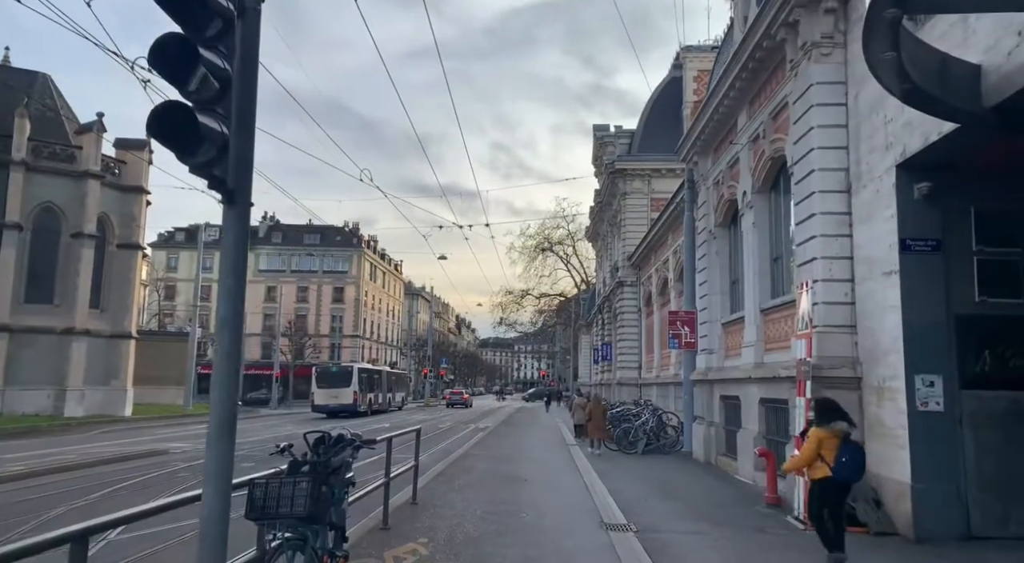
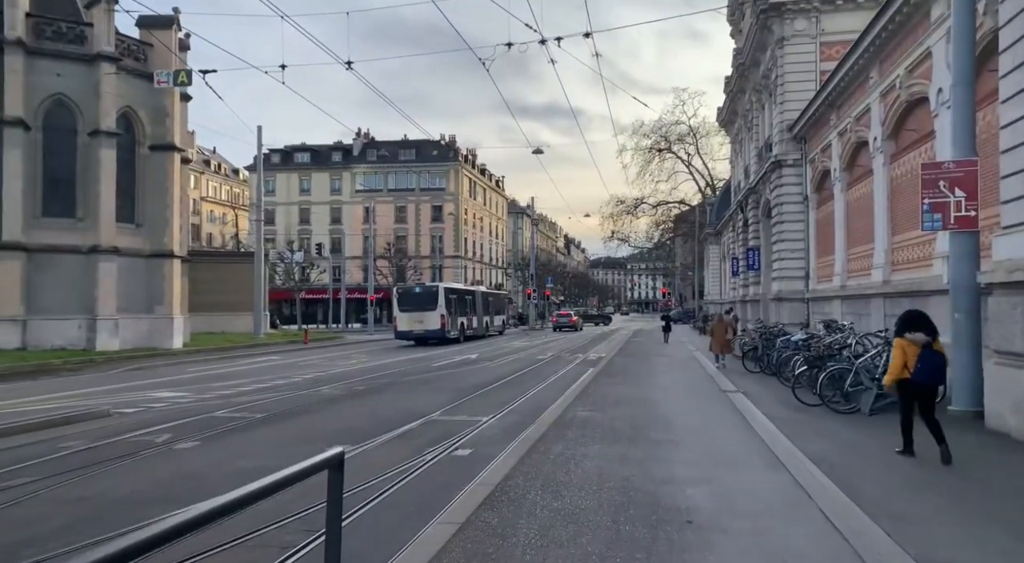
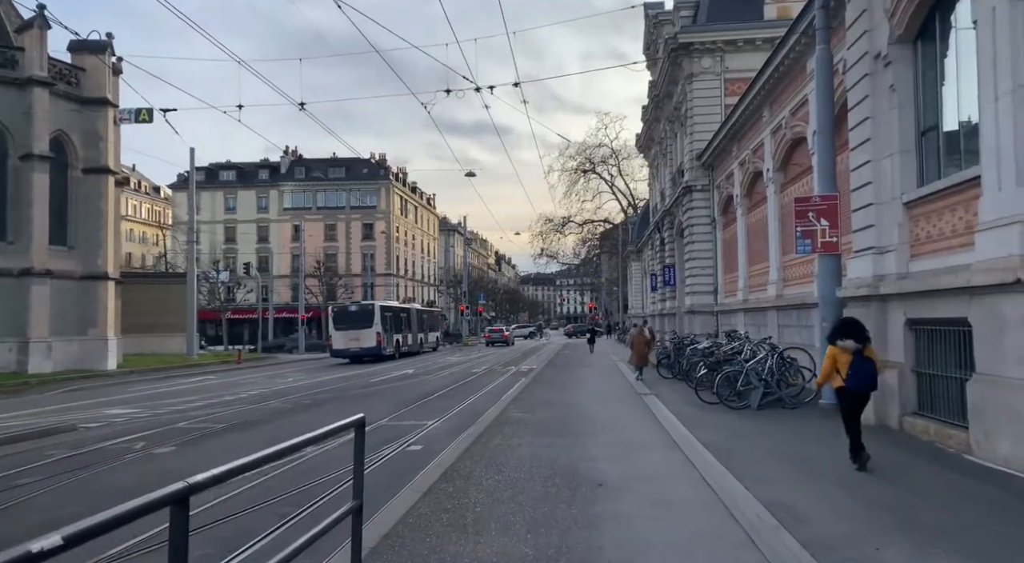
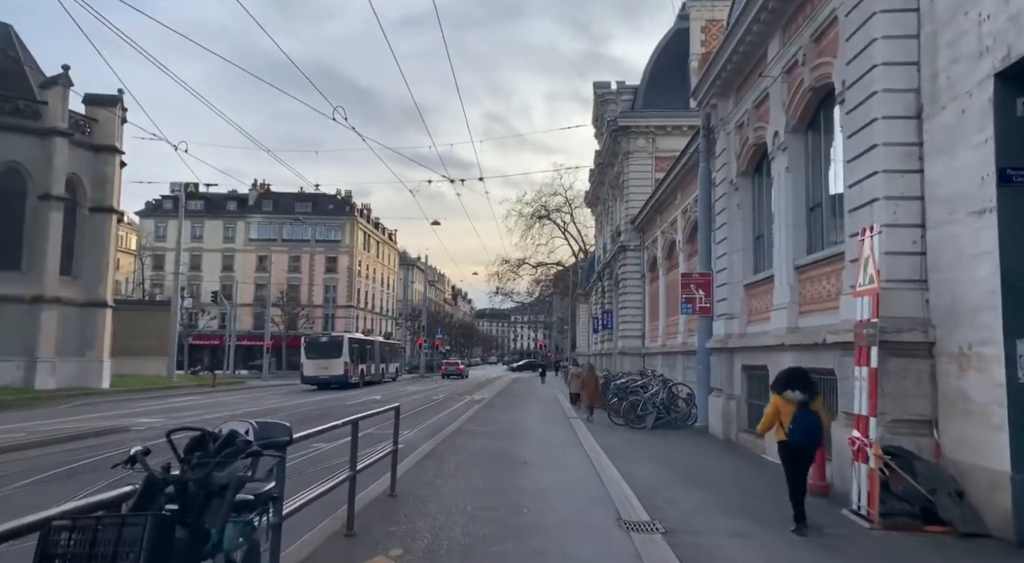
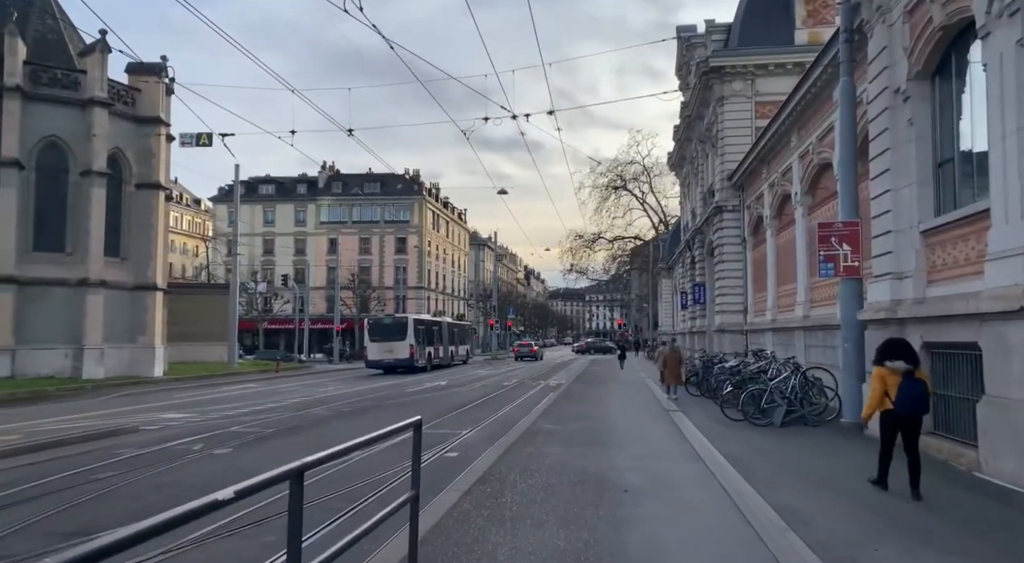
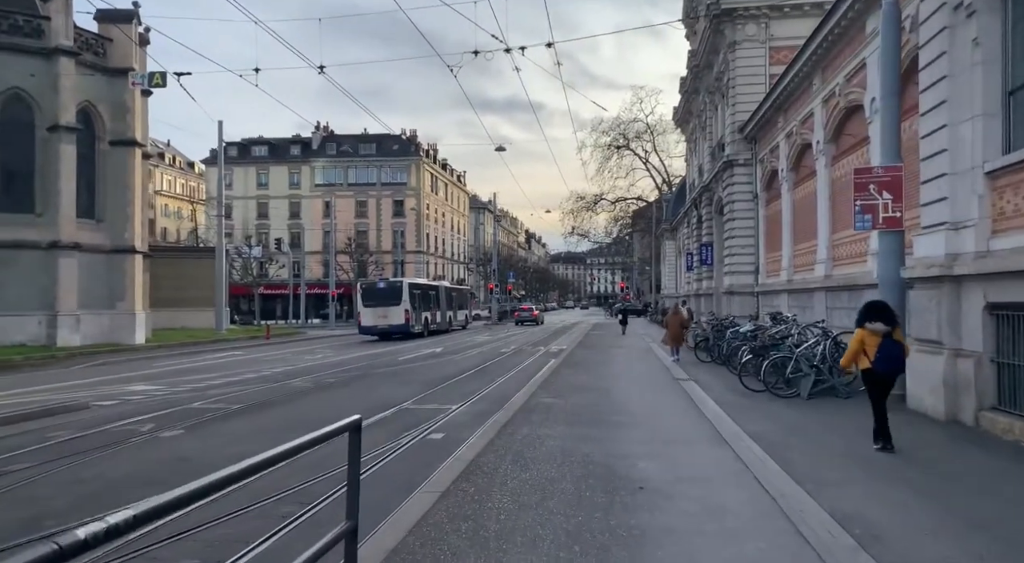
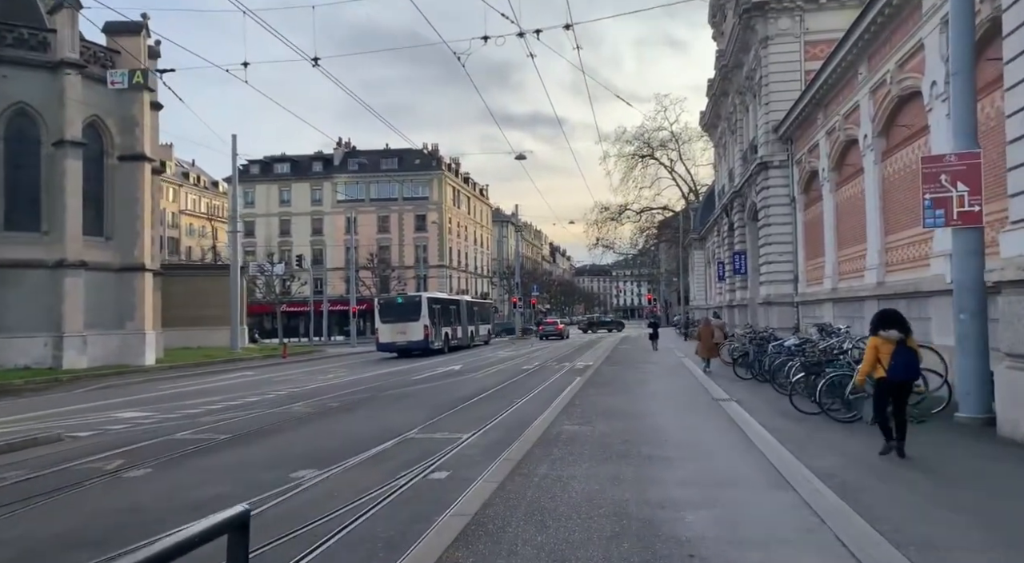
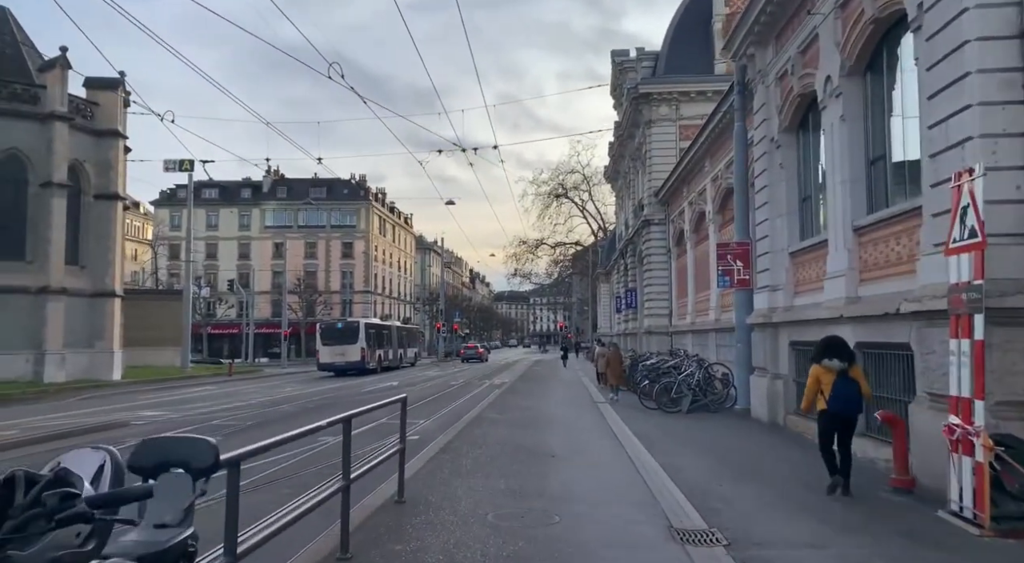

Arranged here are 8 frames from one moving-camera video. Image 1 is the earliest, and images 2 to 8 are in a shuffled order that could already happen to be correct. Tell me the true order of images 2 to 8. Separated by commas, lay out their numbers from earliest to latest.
4, 8, 5, 3, 6, 2, 7
